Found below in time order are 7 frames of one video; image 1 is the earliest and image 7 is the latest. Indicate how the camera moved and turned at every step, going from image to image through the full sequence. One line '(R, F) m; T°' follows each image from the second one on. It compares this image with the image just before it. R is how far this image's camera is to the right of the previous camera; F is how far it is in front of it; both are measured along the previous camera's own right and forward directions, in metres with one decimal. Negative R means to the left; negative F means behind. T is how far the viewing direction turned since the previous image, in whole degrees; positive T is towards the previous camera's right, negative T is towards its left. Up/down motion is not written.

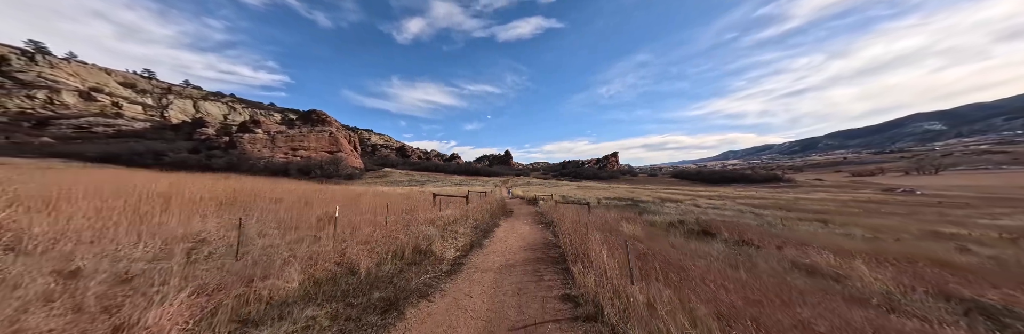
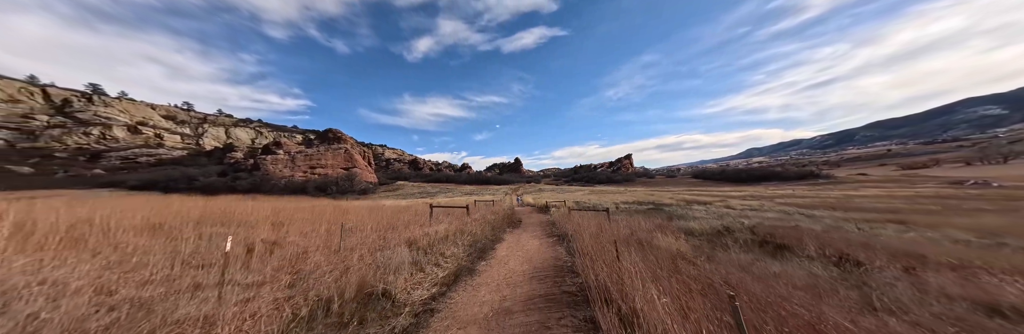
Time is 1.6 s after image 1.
(+0.4, +2.0) m; -3°
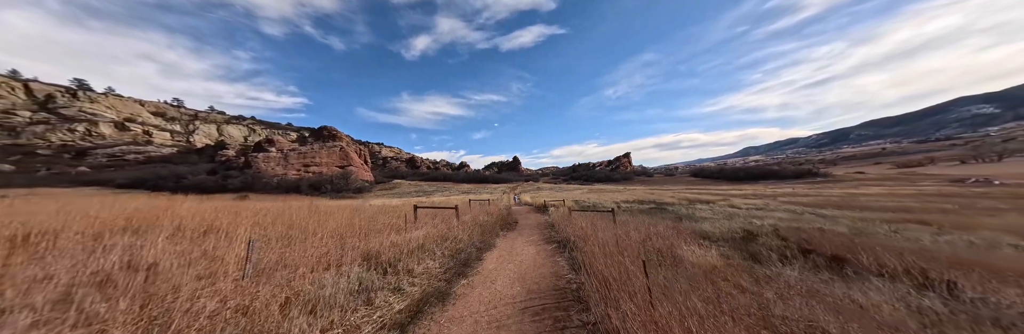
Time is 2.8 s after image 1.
(+0.3, +1.5) m; +1°
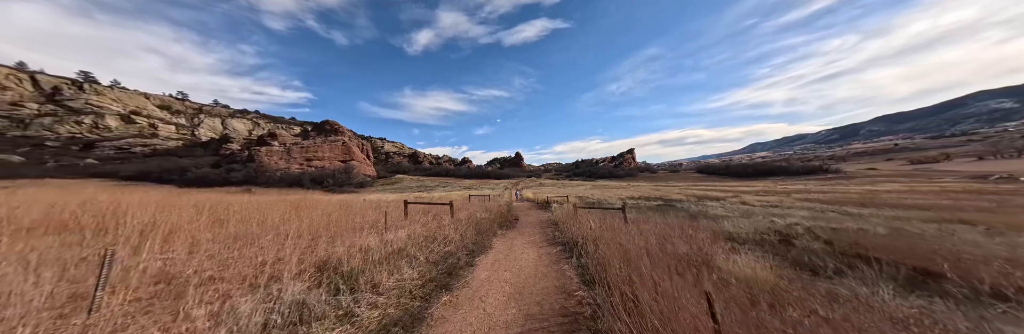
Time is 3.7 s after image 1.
(+0.1, +1.3) m; -1°
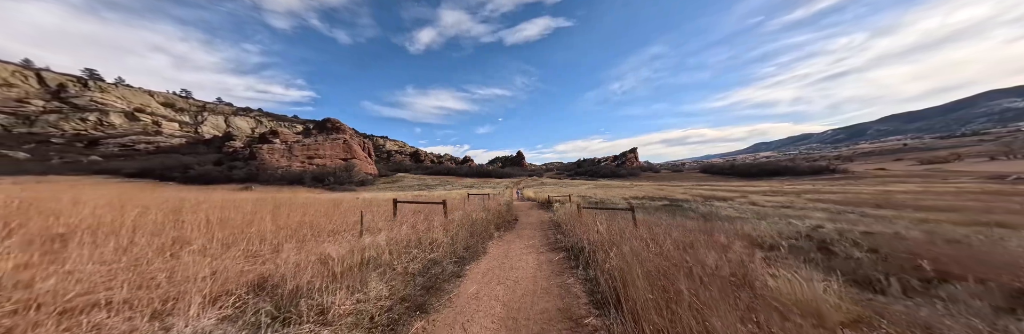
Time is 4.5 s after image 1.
(+0.2, +1.0) m; 0°
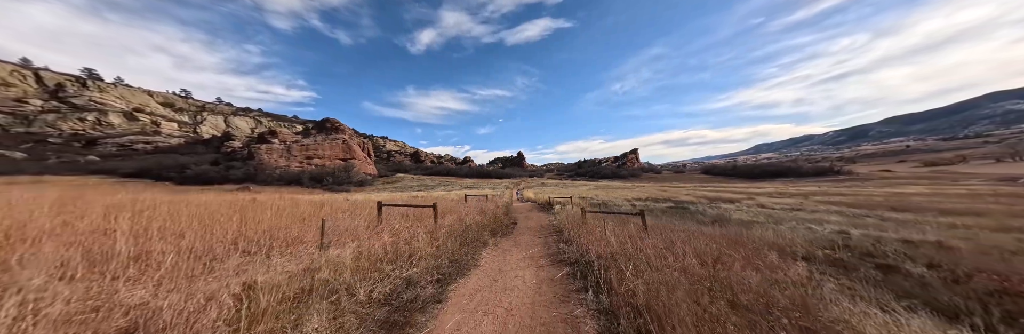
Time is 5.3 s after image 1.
(+0.1, +1.1) m; 0°
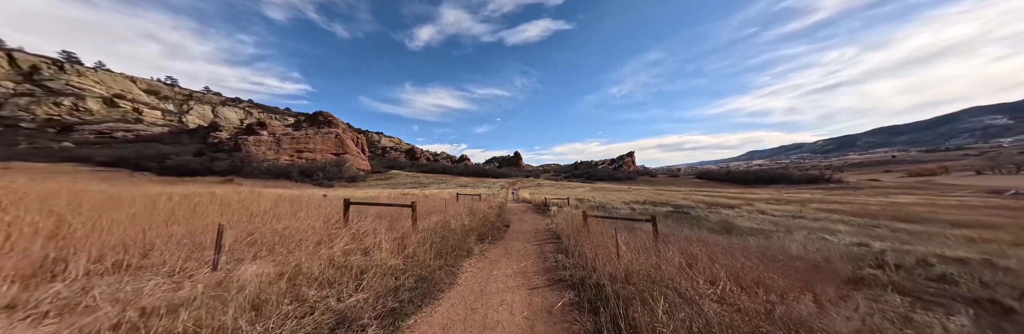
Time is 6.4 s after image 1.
(+0.1, +1.4) m; +1°
